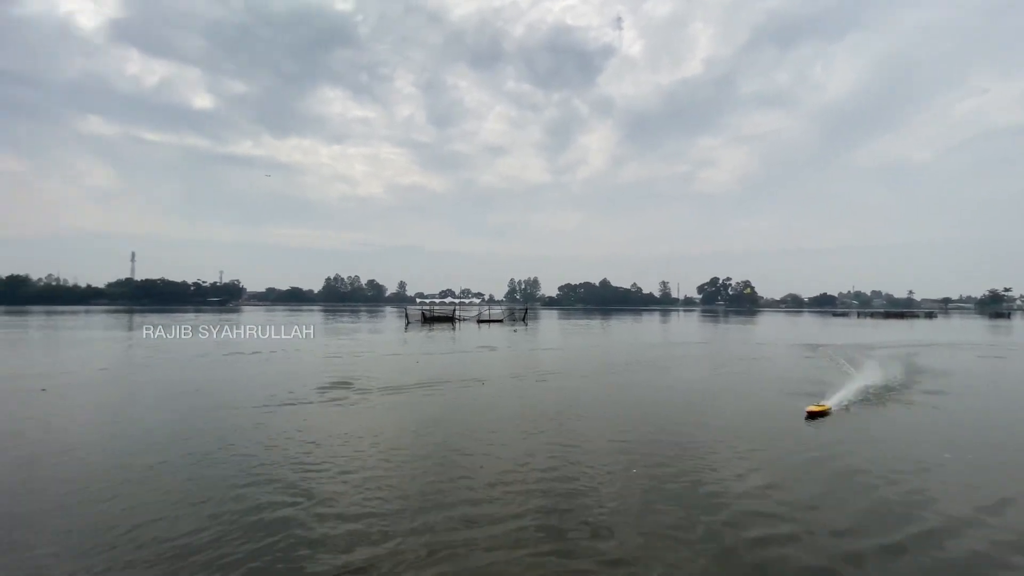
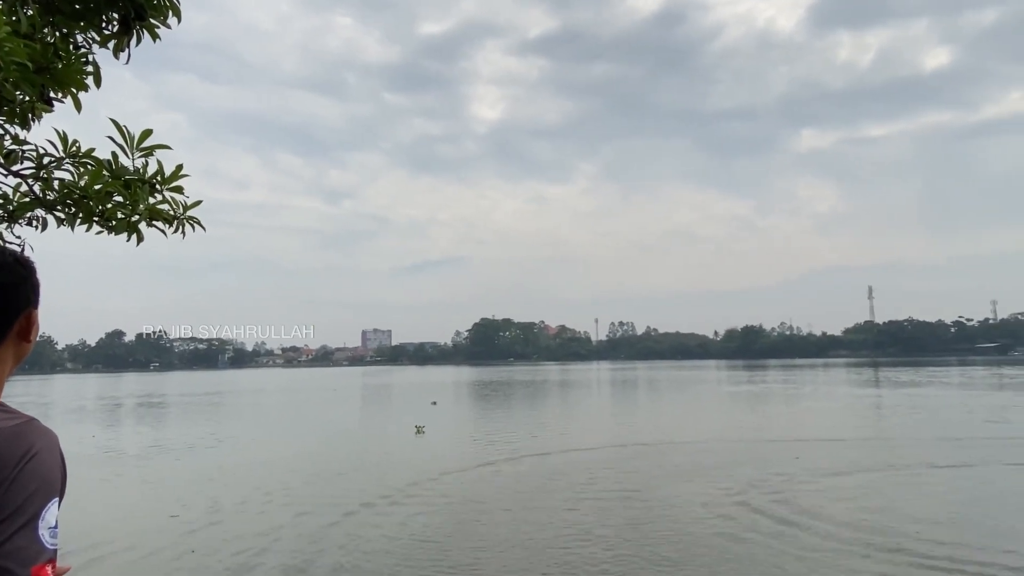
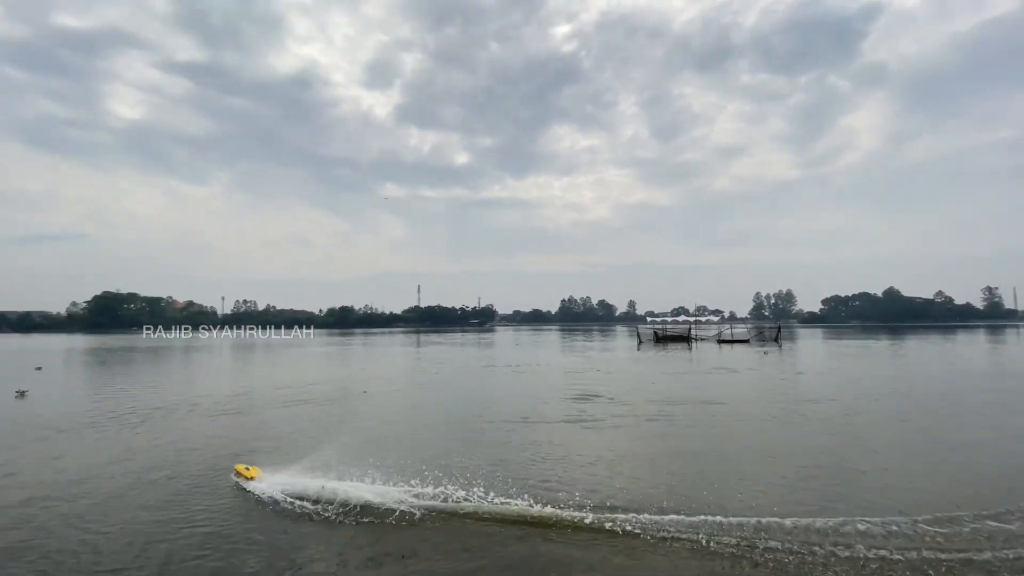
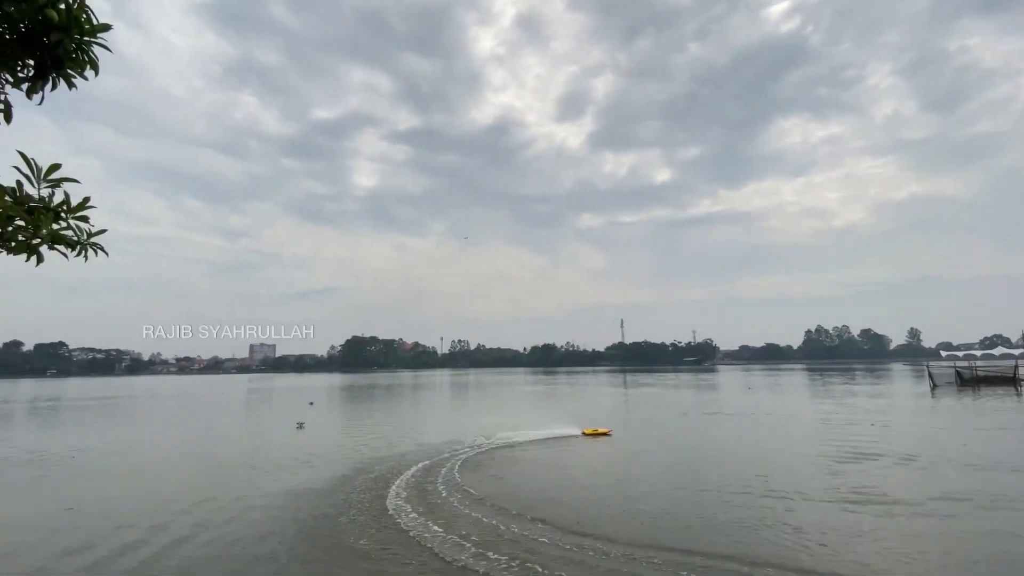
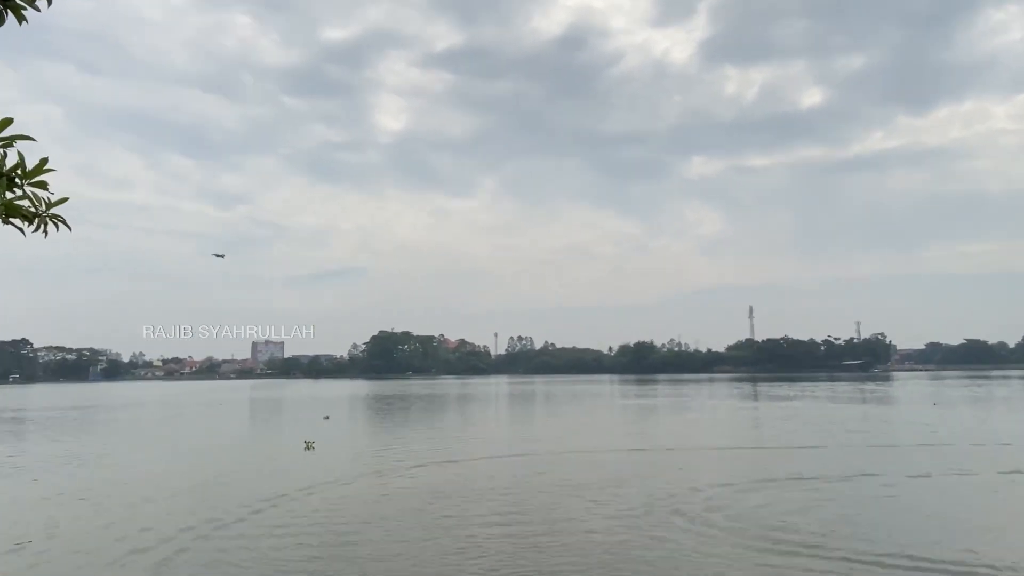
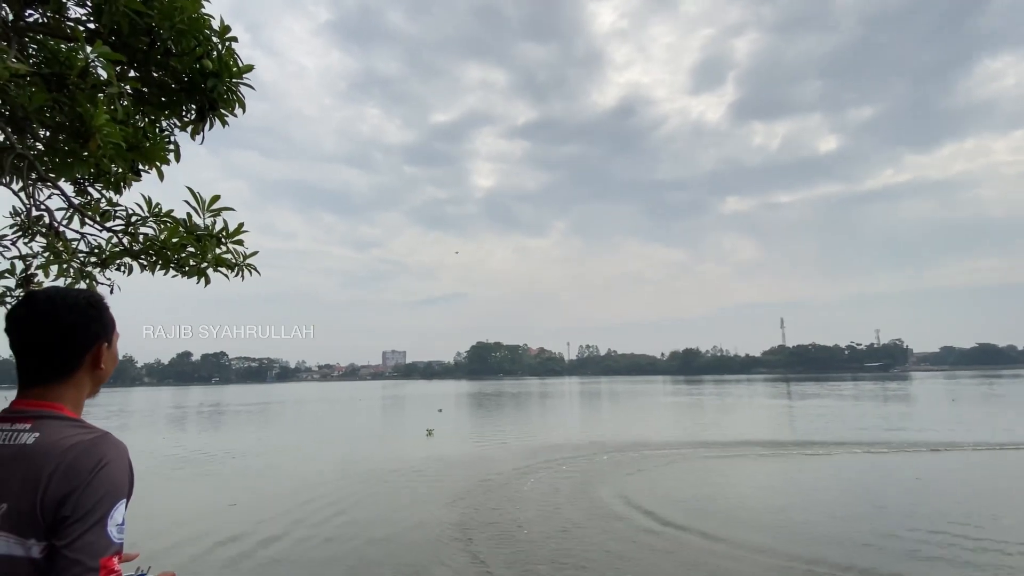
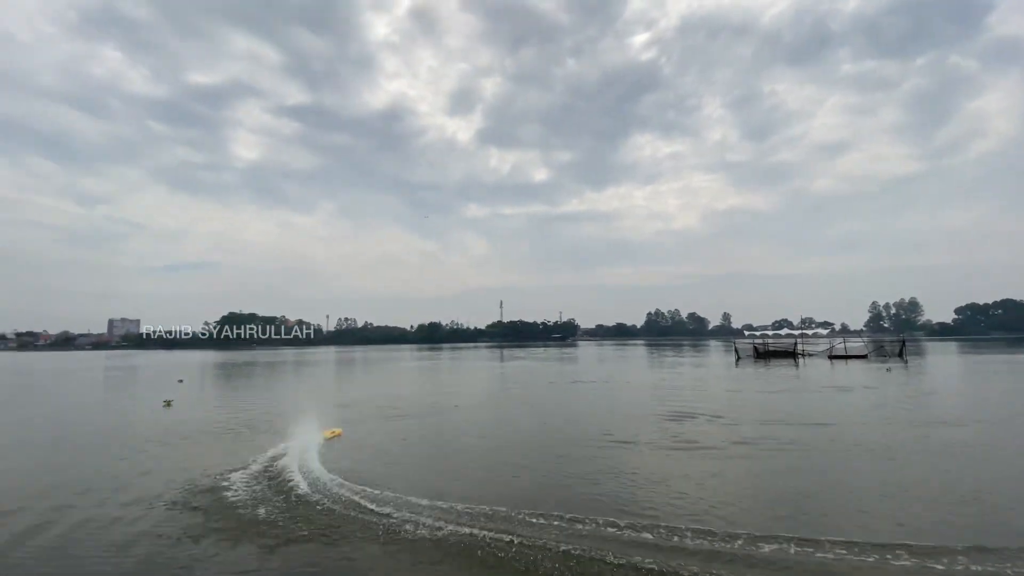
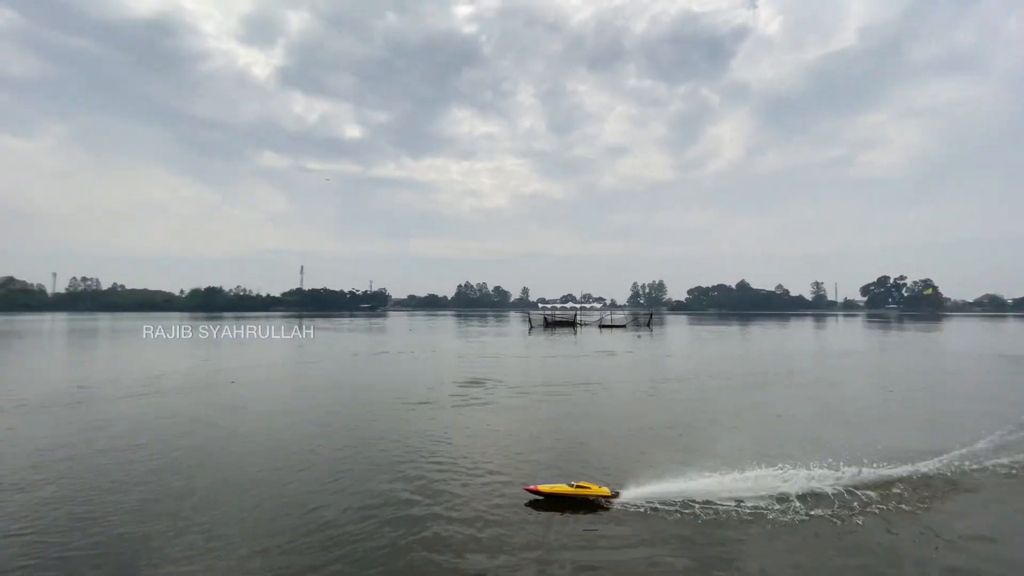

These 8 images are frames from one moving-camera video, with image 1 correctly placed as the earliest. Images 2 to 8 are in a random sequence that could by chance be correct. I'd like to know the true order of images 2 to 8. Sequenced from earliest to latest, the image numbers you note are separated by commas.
8, 3, 7, 4, 6, 2, 5
